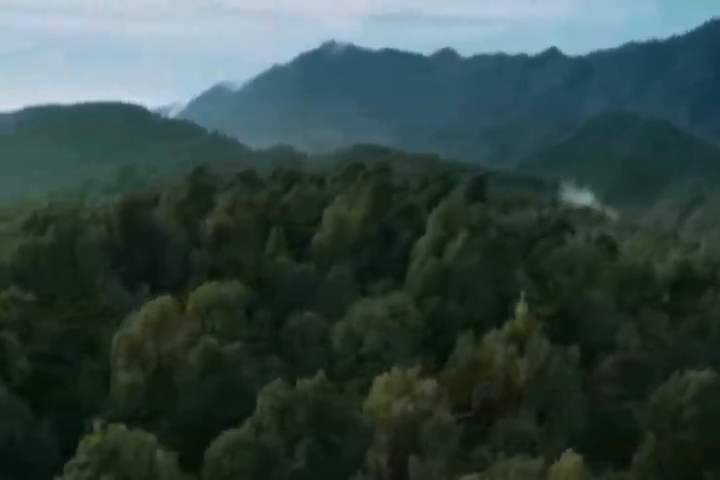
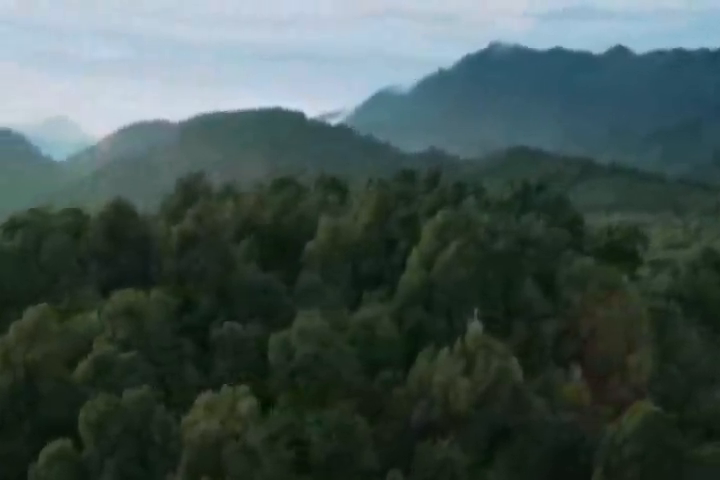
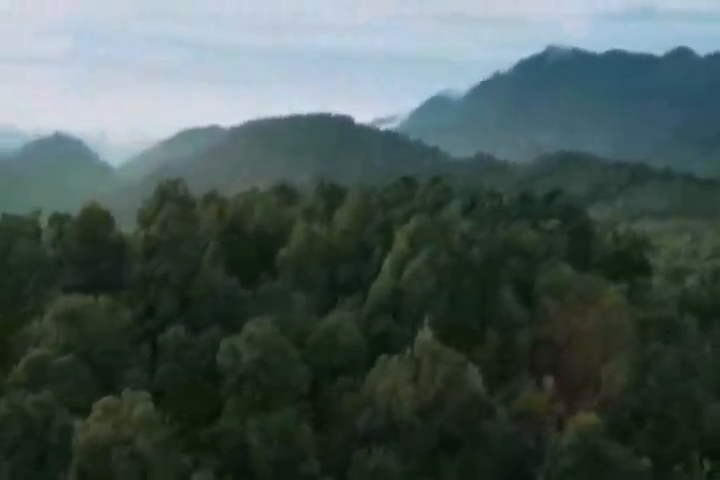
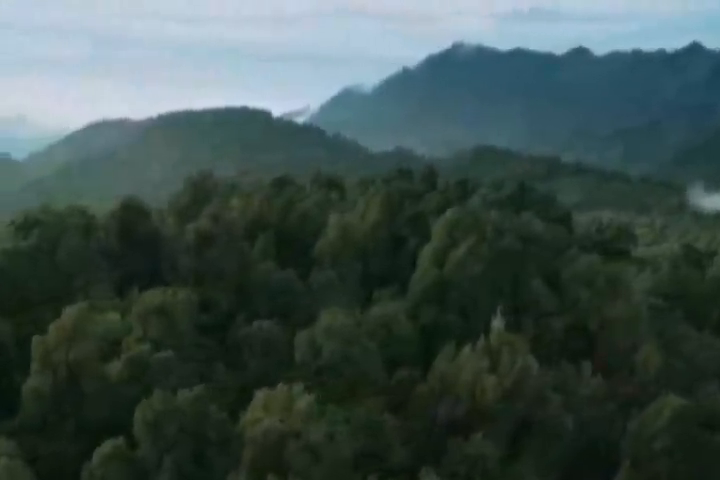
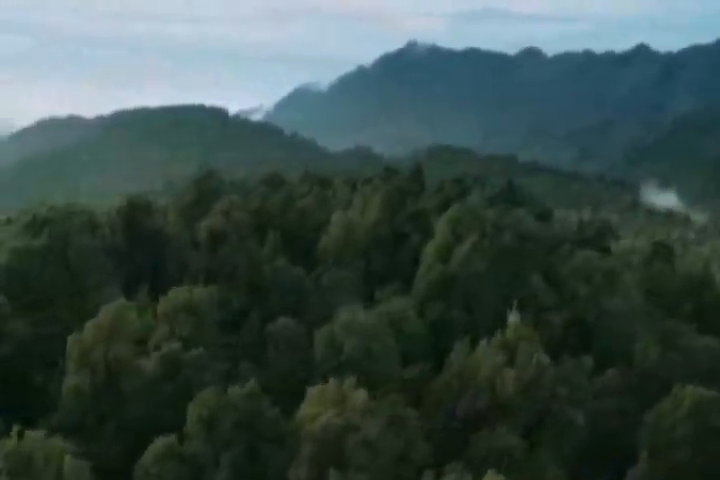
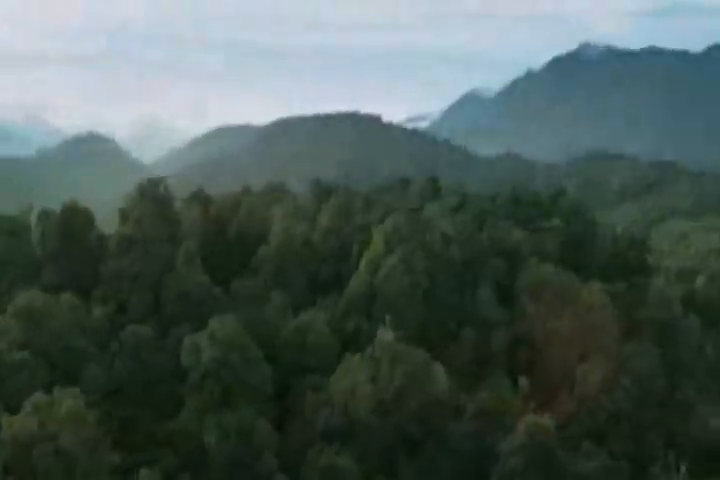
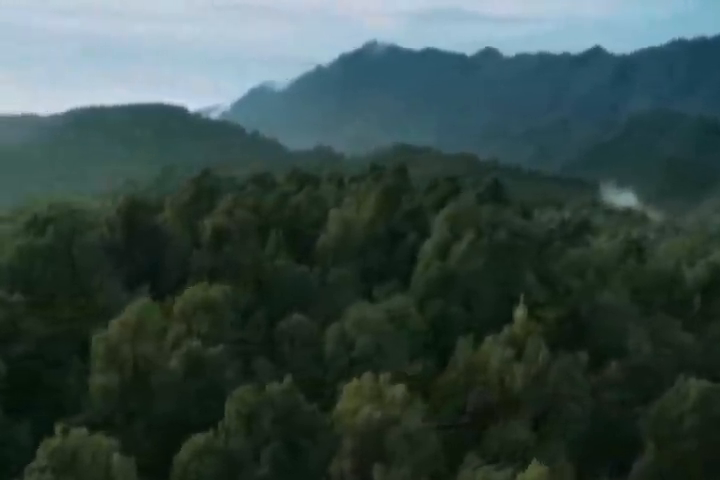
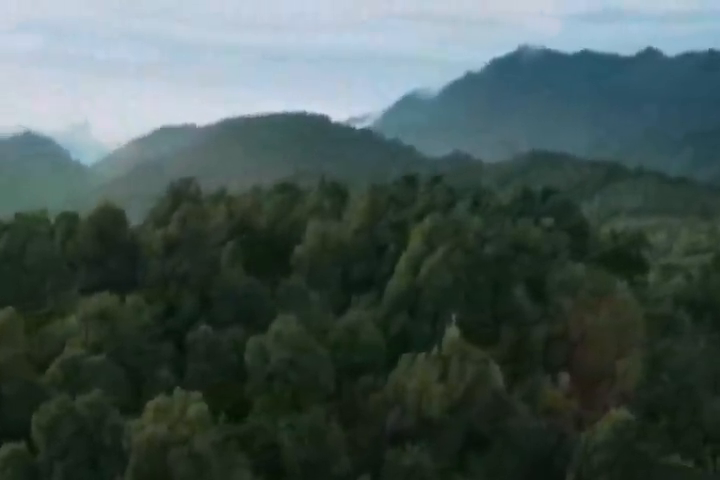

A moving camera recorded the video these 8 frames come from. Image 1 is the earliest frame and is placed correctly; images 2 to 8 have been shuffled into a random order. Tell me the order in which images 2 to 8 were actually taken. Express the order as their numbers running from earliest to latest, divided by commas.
7, 5, 4, 2, 8, 3, 6
